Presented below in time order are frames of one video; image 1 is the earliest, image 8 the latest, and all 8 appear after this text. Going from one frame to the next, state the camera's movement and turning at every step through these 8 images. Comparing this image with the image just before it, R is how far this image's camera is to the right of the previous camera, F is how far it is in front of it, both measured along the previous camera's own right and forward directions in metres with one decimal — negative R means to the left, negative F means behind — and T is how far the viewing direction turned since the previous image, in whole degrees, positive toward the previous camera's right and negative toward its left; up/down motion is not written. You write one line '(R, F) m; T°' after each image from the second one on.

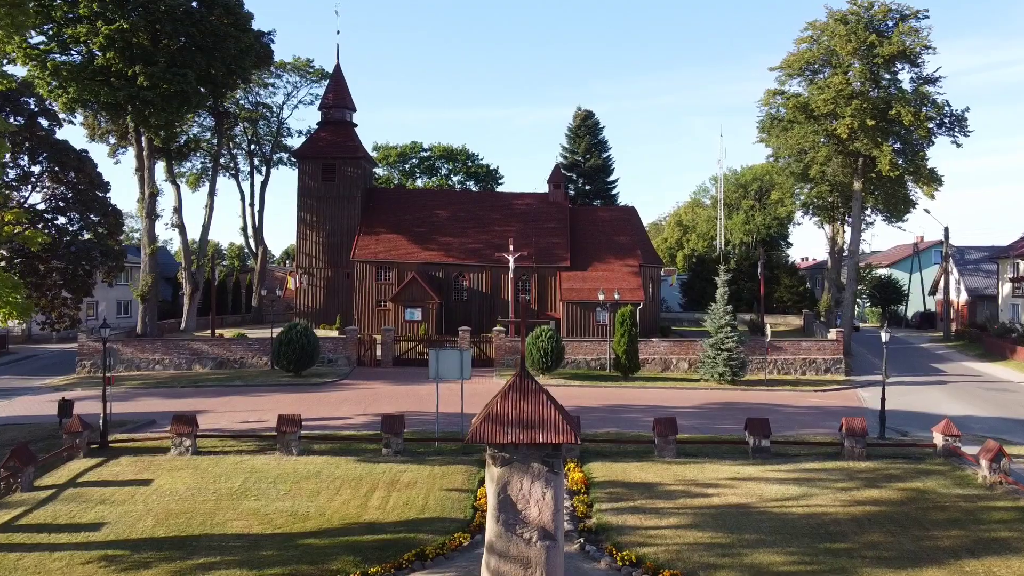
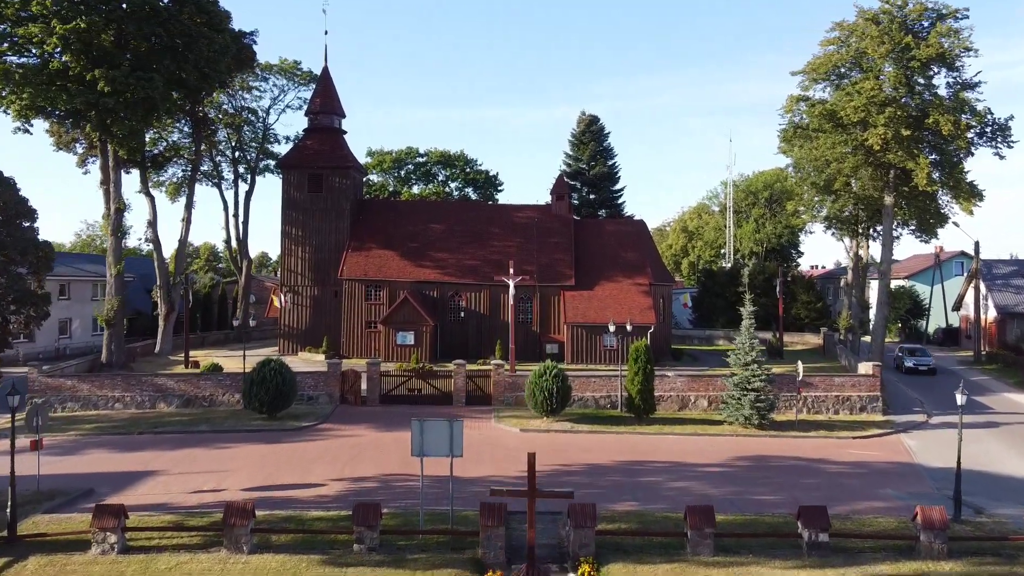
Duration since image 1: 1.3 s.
(0.0, +3.1) m; 0°
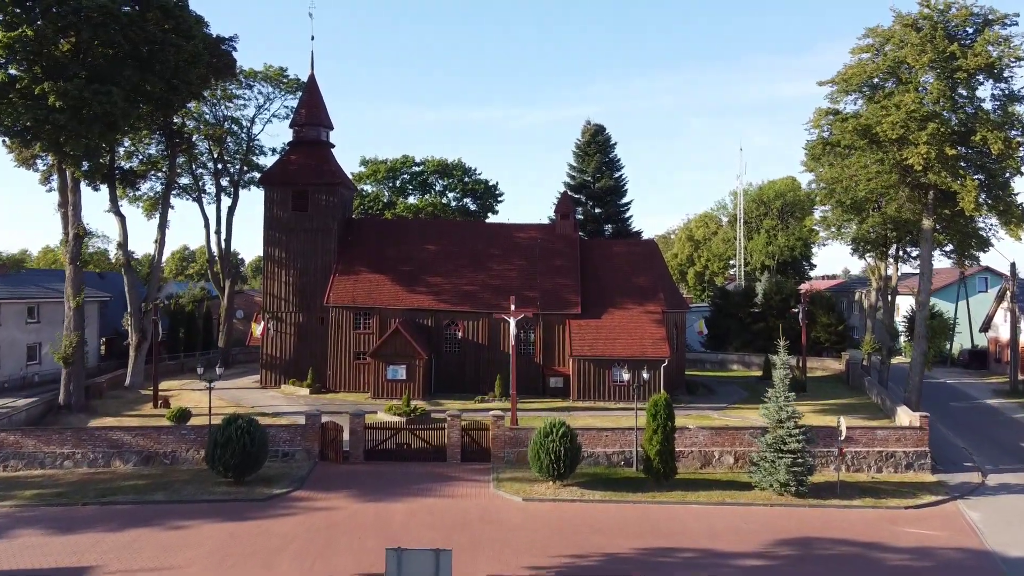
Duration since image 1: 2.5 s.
(0.0, +3.2) m; 0°
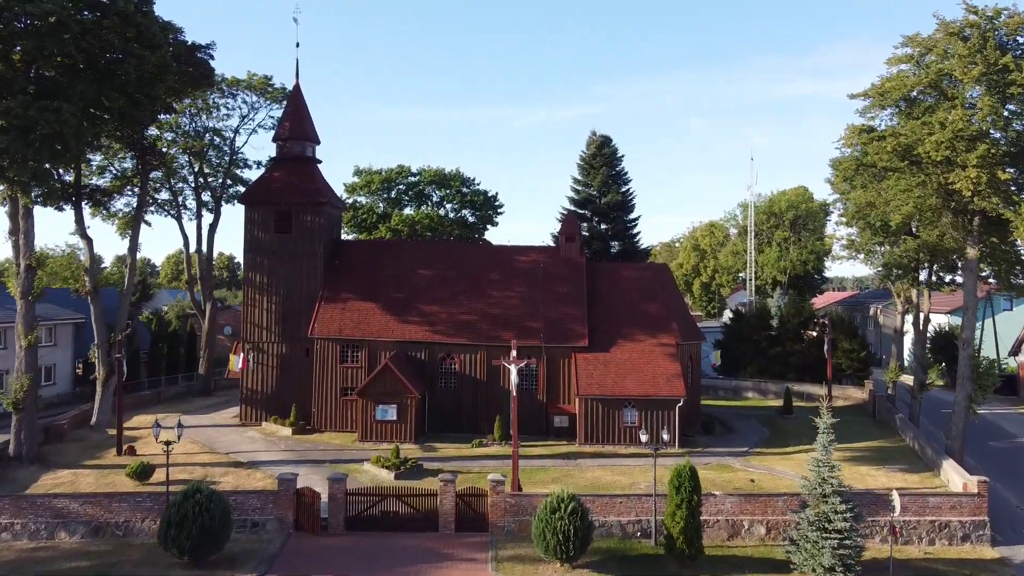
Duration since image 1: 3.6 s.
(0.0, +3.0) m; 0°
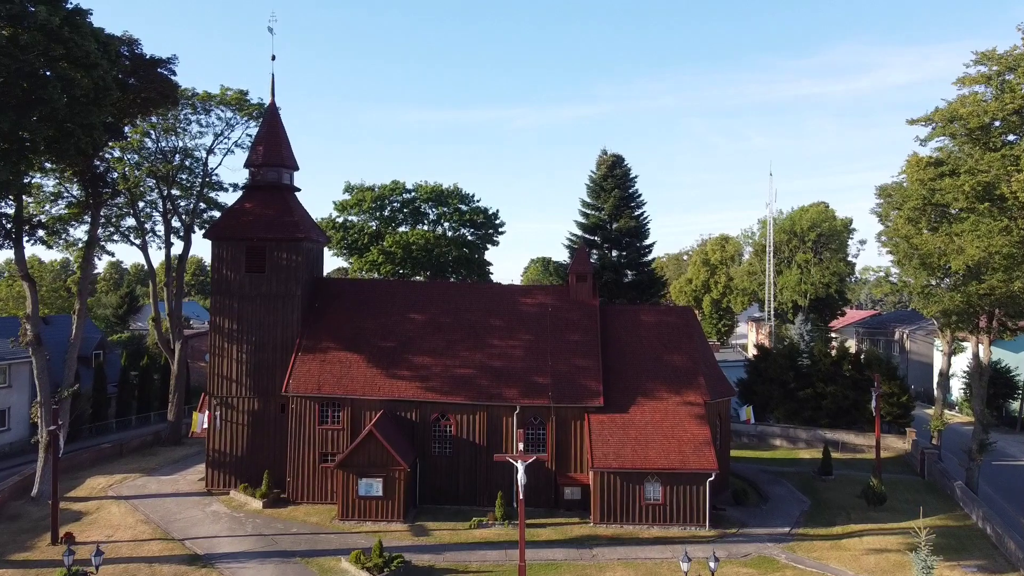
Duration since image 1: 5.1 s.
(-0.1, +4.4) m; 0°
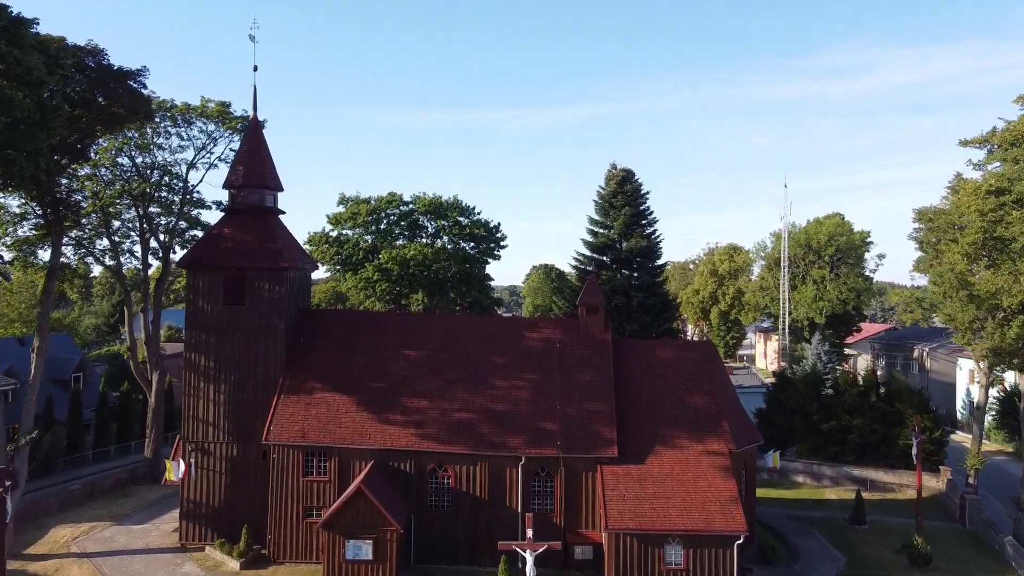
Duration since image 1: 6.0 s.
(-0.1, +2.9) m; 0°
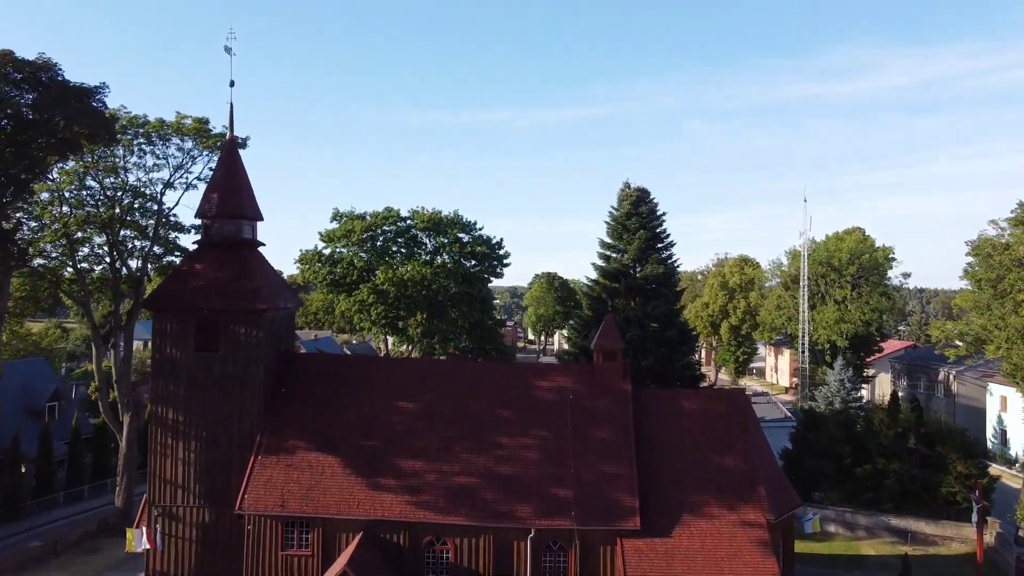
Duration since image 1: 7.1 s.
(-0.1, +3.3) m; 0°
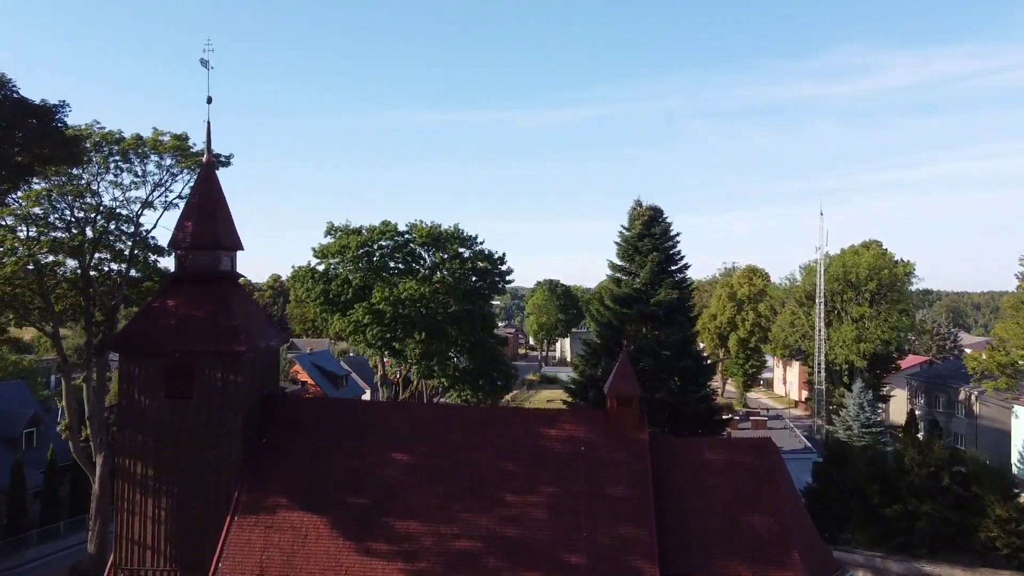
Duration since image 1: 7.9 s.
(-0.1, +2.5) m; 0°
